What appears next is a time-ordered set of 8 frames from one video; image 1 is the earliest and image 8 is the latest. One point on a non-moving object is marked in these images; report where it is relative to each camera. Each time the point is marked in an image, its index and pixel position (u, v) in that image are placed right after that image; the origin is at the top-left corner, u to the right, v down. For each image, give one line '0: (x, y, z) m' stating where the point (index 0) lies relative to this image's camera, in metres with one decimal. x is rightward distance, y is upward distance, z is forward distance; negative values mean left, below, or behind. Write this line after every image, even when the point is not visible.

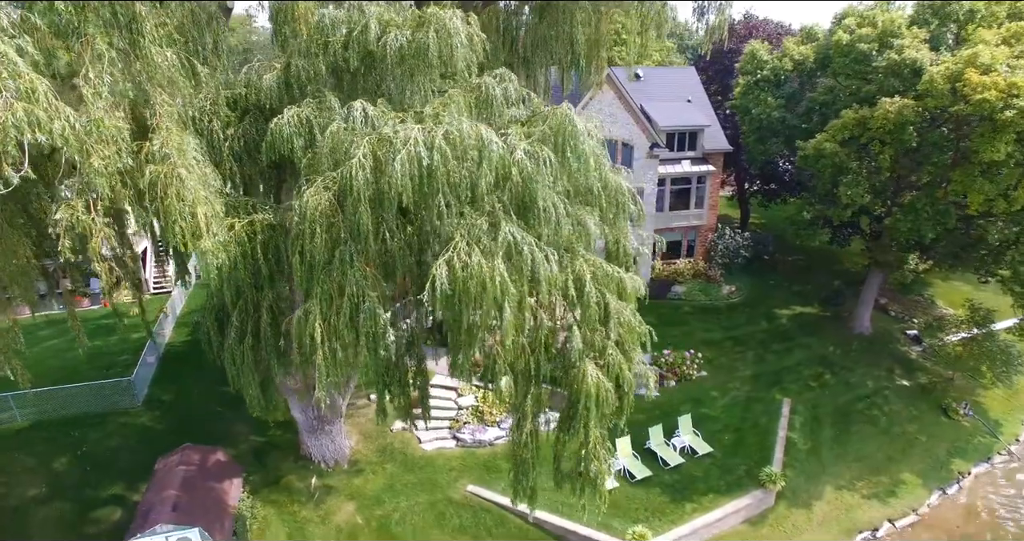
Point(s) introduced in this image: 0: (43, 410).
0: (-14.4, -4.3, +17.6) m
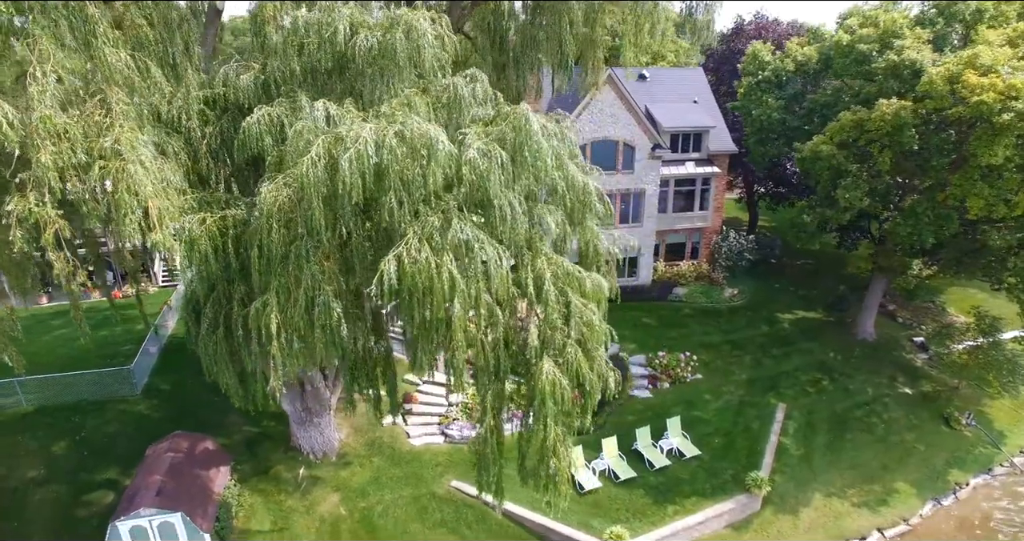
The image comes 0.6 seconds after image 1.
0: (-14.9, -4.0, +18.3) m
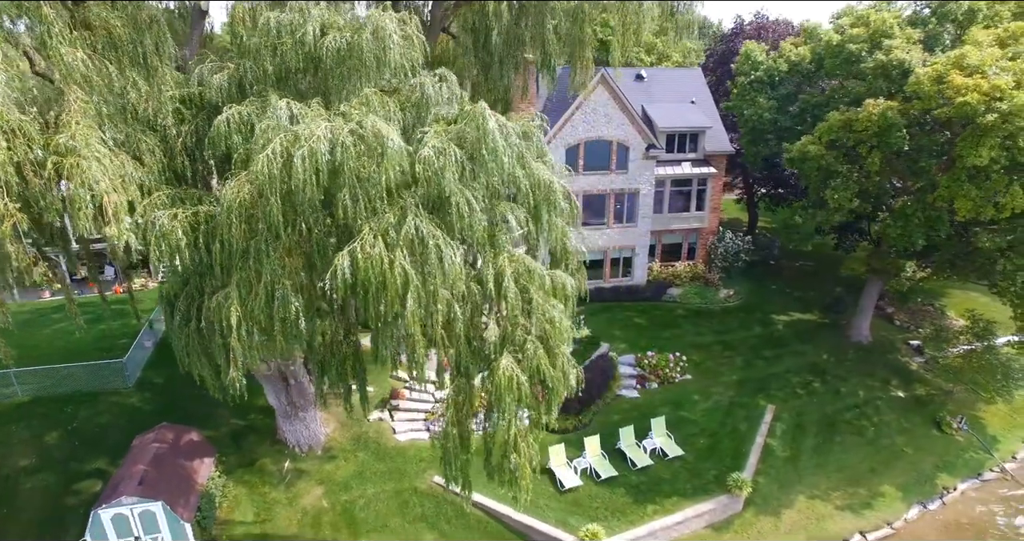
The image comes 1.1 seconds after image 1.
0: (-15.4, -3.8, +18.8) m
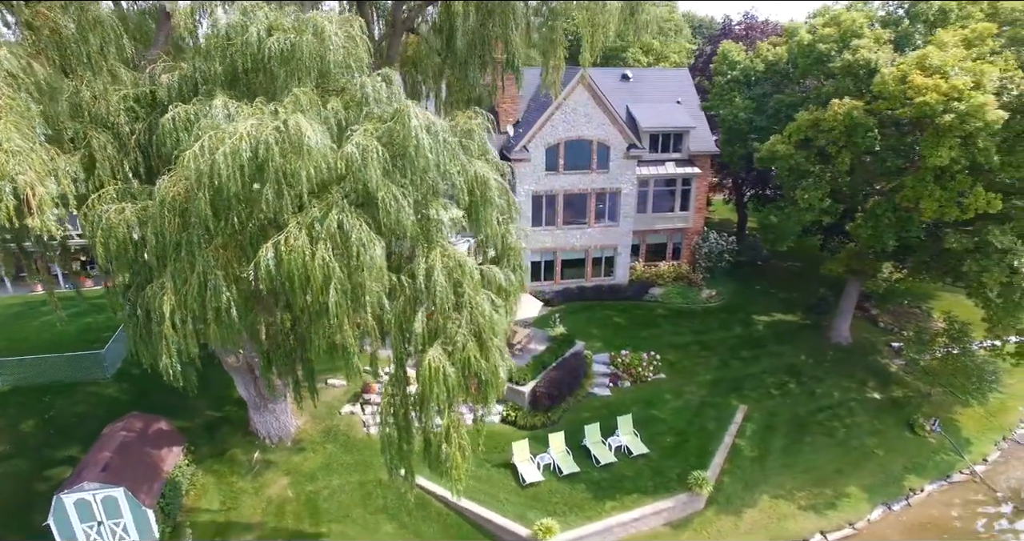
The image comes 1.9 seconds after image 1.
0: (-16.6, -3.6, +19.5) m
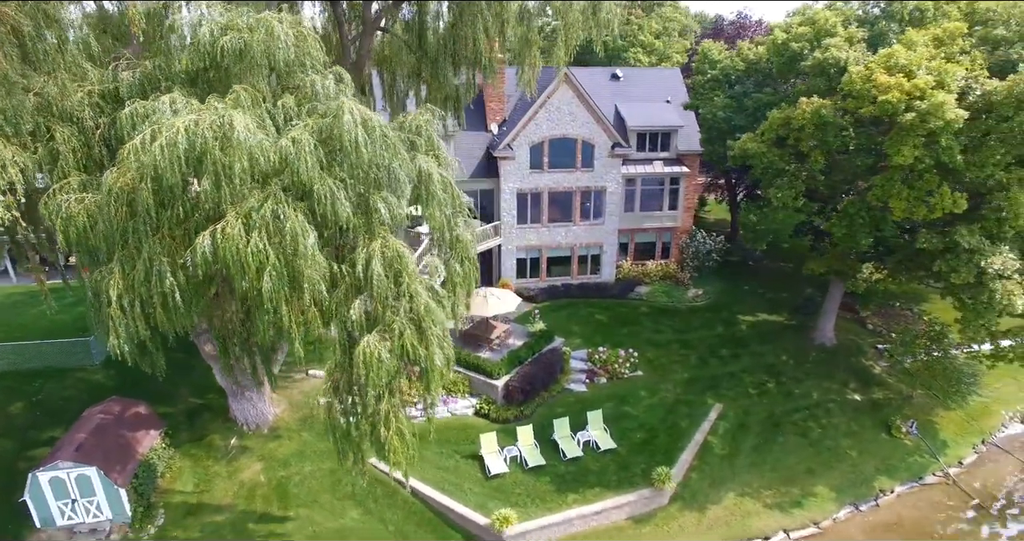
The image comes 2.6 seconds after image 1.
0: (-17.6, -3.2, +20.4) m
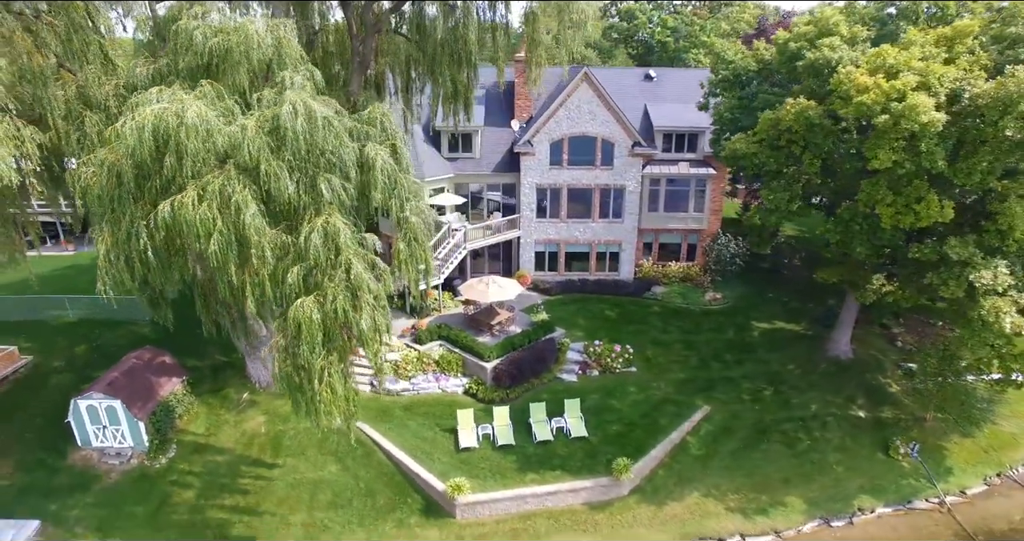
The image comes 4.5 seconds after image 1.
0: (-18.0, -1.7, +24.2) m
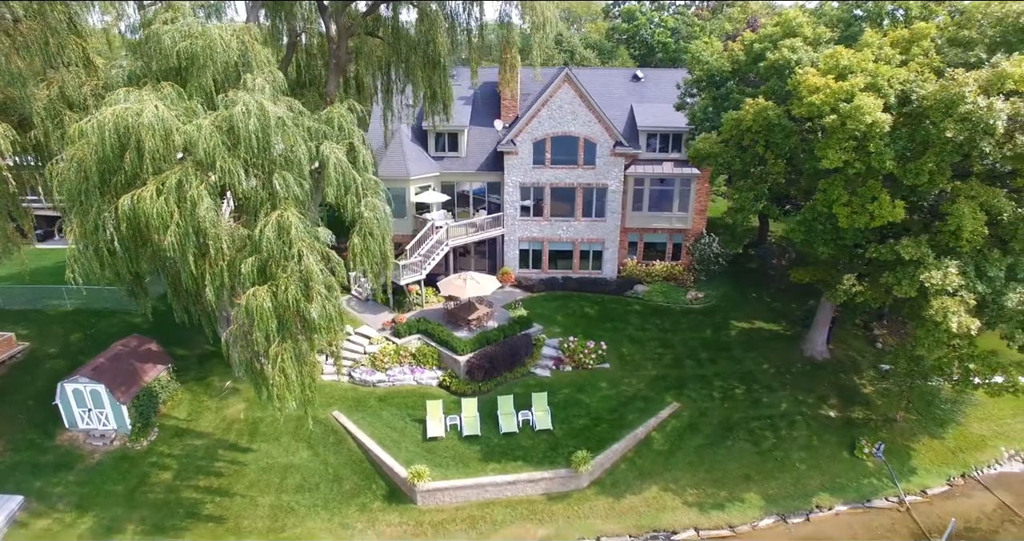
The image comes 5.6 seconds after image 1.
0: (-19.0, -1.3, +25.4) m
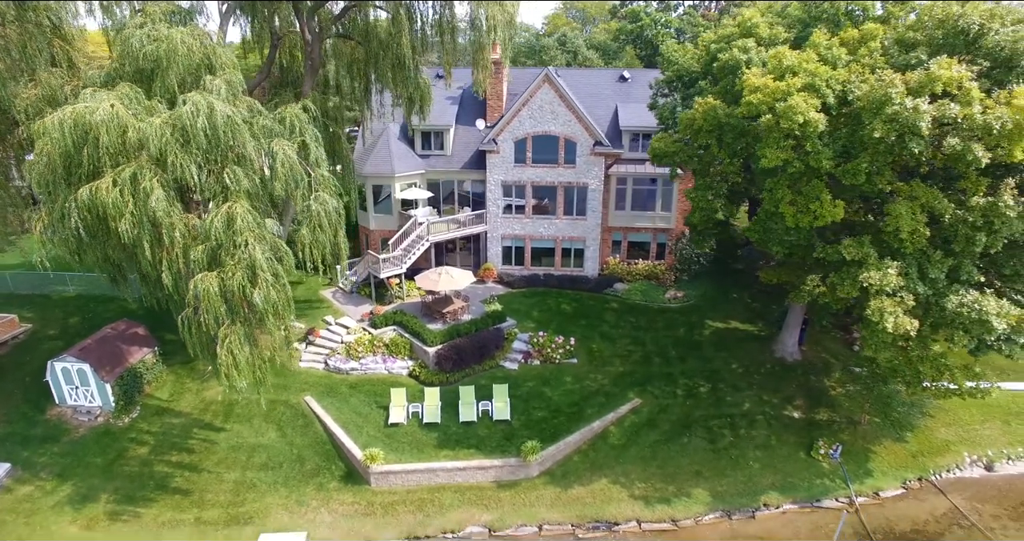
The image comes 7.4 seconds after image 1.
0: (-20.1, -0.8, +27.1) m
